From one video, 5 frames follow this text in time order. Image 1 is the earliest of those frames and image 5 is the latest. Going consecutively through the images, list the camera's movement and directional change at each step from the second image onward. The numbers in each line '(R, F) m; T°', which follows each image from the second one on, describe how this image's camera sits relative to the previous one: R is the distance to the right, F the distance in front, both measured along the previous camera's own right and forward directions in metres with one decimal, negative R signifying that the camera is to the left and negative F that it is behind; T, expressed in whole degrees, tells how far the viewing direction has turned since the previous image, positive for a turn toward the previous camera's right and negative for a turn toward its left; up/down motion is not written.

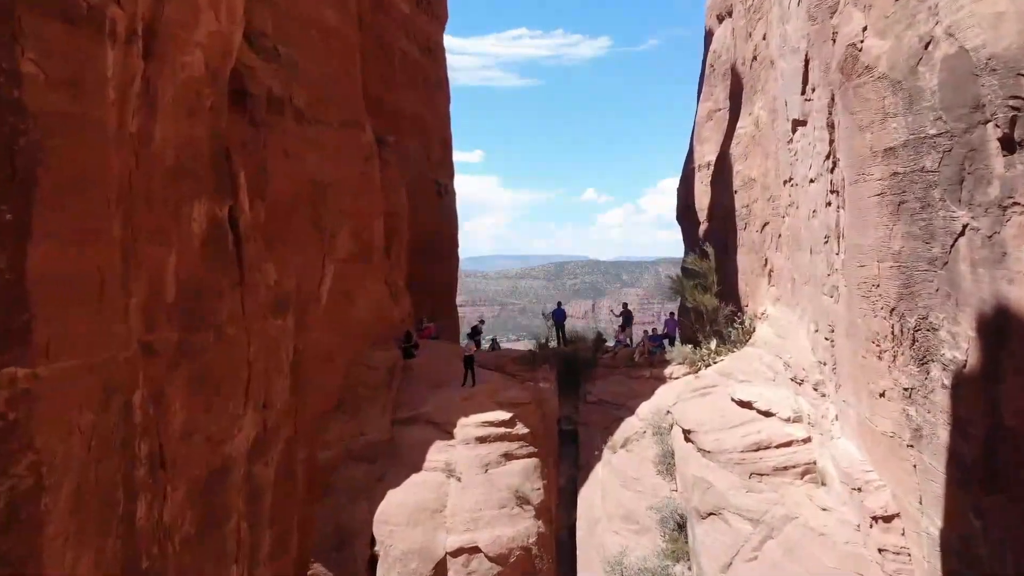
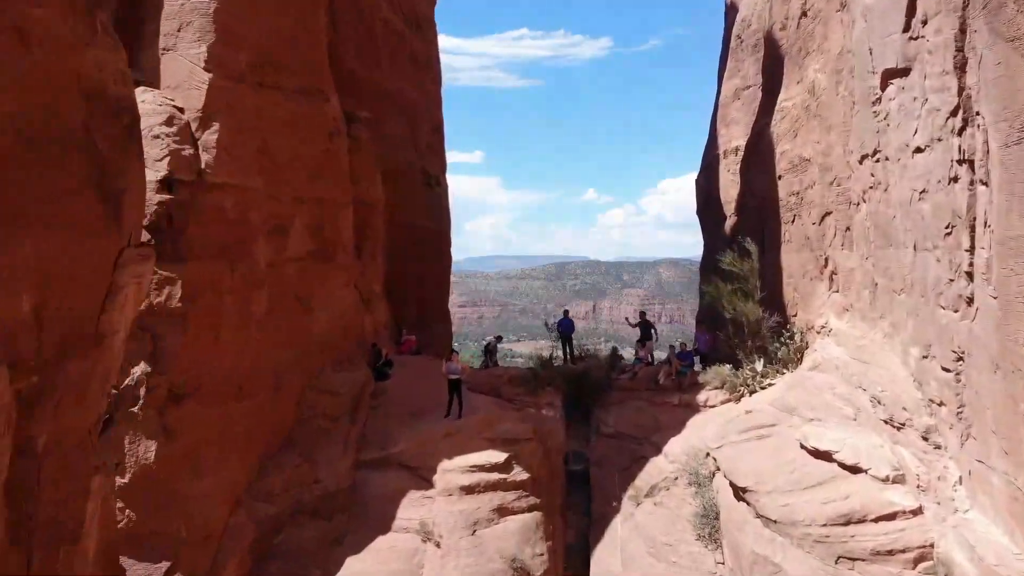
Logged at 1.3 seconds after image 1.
(+0.1, +2.5) m; 0°
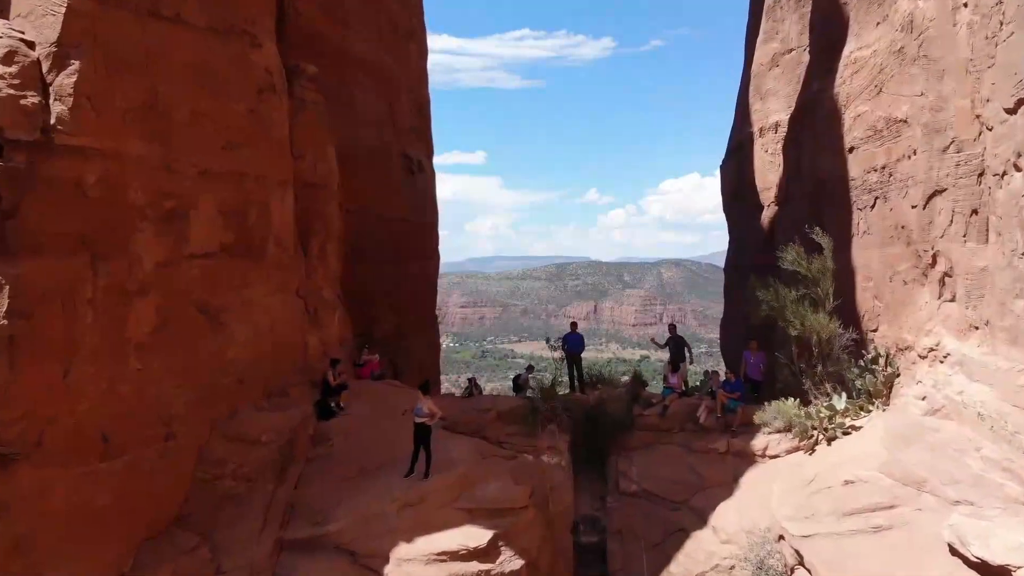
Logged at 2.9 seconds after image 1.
(+0.1, +2.7) m; 0°
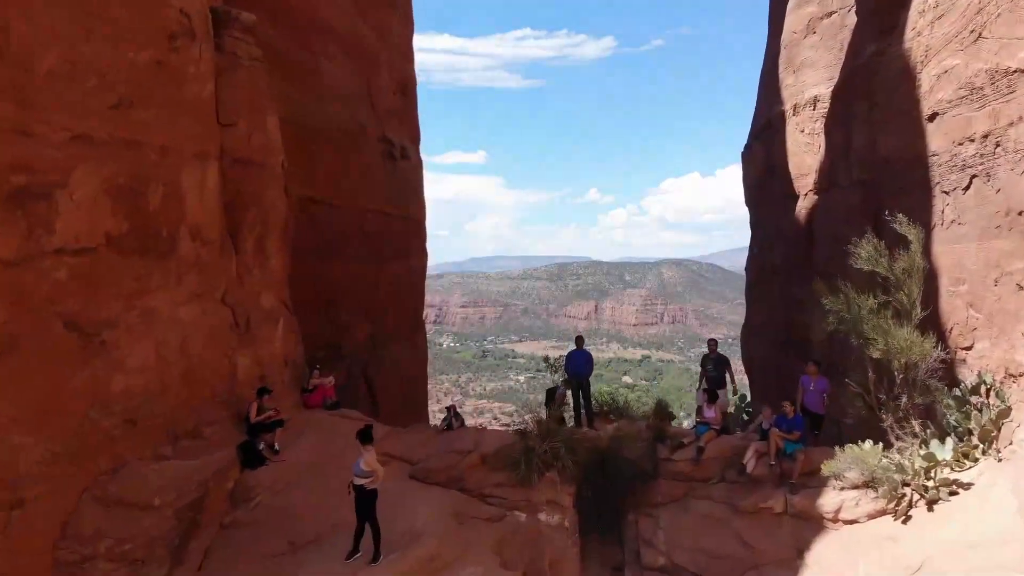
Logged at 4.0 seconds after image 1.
(+0.1, +1.9) m; 0°
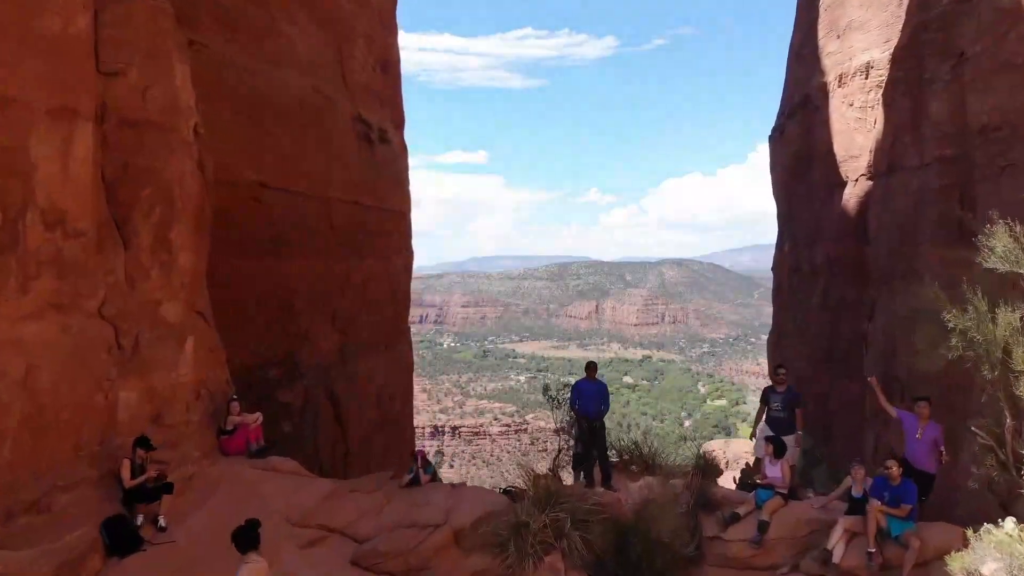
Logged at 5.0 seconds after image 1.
(+0.1, +1.8) m; 0°
